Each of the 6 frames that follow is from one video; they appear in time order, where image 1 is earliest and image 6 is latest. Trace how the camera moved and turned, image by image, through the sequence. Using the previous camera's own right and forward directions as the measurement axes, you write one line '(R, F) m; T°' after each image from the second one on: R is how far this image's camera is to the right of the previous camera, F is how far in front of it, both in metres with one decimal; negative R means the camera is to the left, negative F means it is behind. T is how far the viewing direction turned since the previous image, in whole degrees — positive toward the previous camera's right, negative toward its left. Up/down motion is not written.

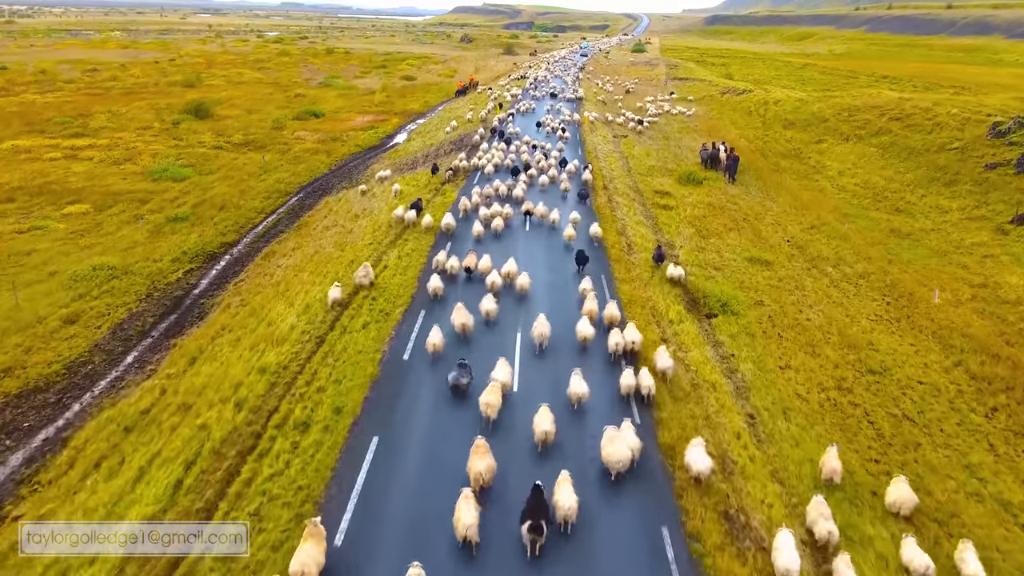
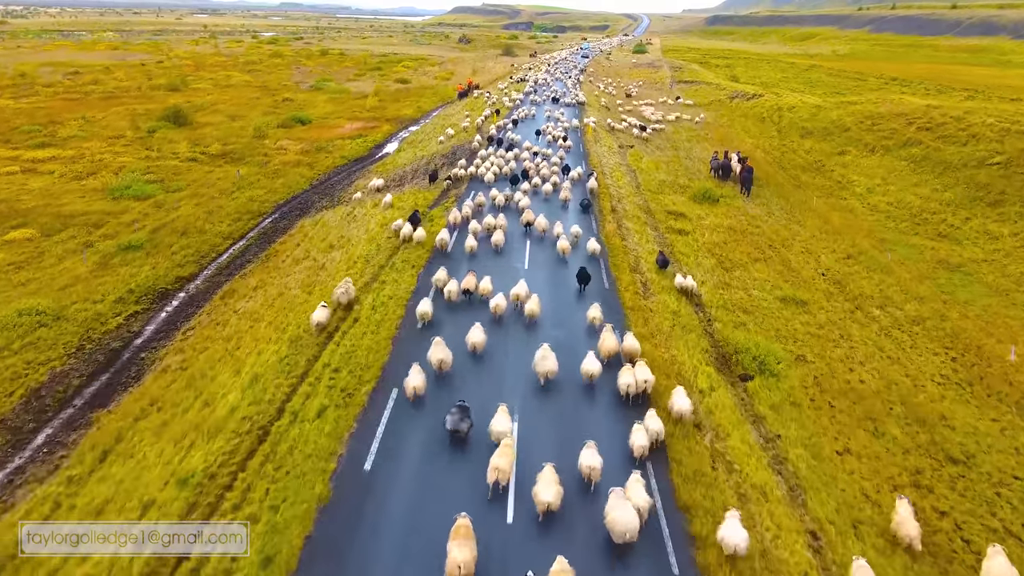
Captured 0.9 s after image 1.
(+0.1, +3.4) m; 0°
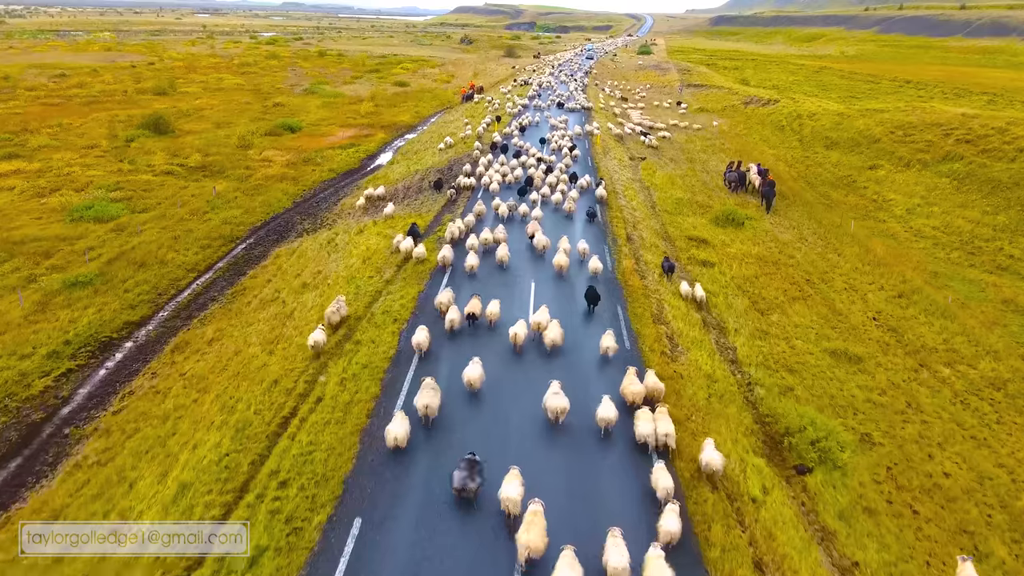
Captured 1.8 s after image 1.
(0.0, +3.3) m; 0°
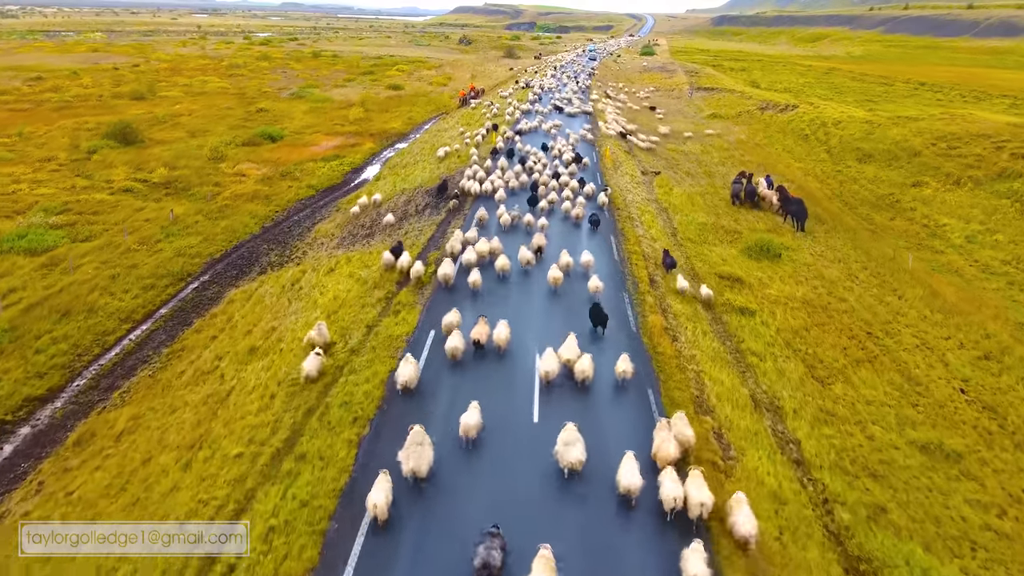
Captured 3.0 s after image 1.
(0.0, +4.2) m; 0°
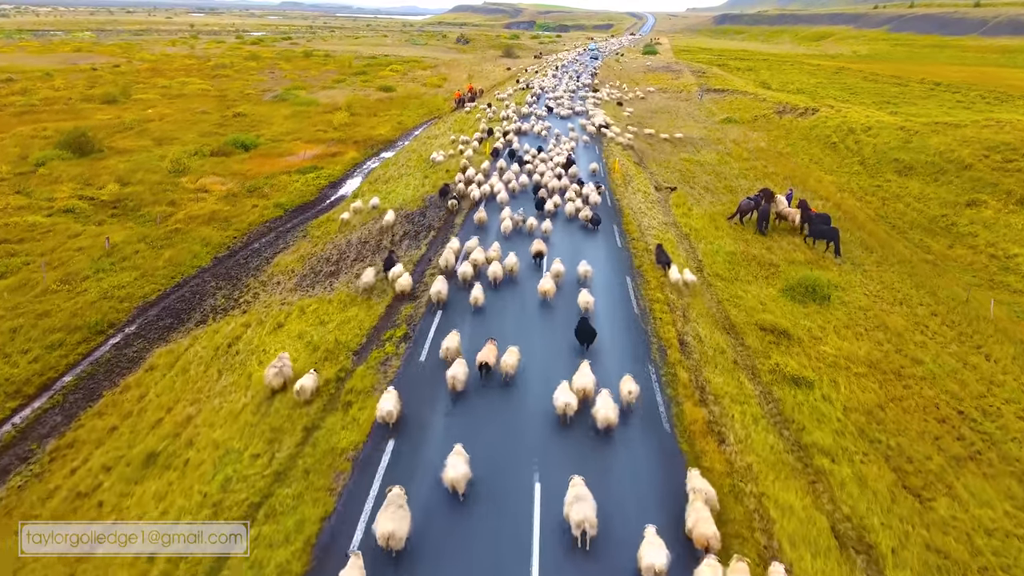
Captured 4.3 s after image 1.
(+0.2, +4.4) m; 0°
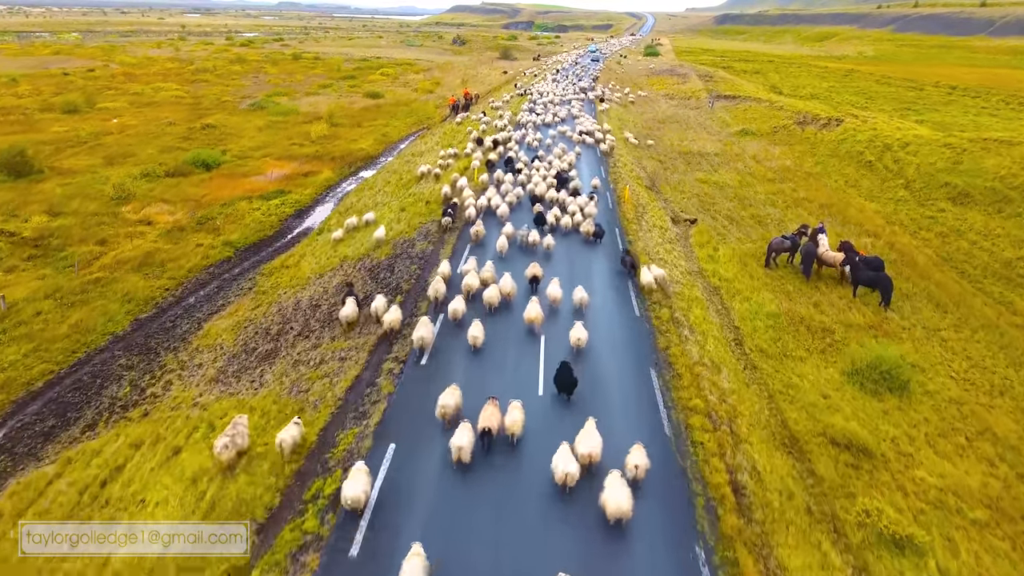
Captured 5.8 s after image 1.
(+0.3, +4.8) m; 0°
